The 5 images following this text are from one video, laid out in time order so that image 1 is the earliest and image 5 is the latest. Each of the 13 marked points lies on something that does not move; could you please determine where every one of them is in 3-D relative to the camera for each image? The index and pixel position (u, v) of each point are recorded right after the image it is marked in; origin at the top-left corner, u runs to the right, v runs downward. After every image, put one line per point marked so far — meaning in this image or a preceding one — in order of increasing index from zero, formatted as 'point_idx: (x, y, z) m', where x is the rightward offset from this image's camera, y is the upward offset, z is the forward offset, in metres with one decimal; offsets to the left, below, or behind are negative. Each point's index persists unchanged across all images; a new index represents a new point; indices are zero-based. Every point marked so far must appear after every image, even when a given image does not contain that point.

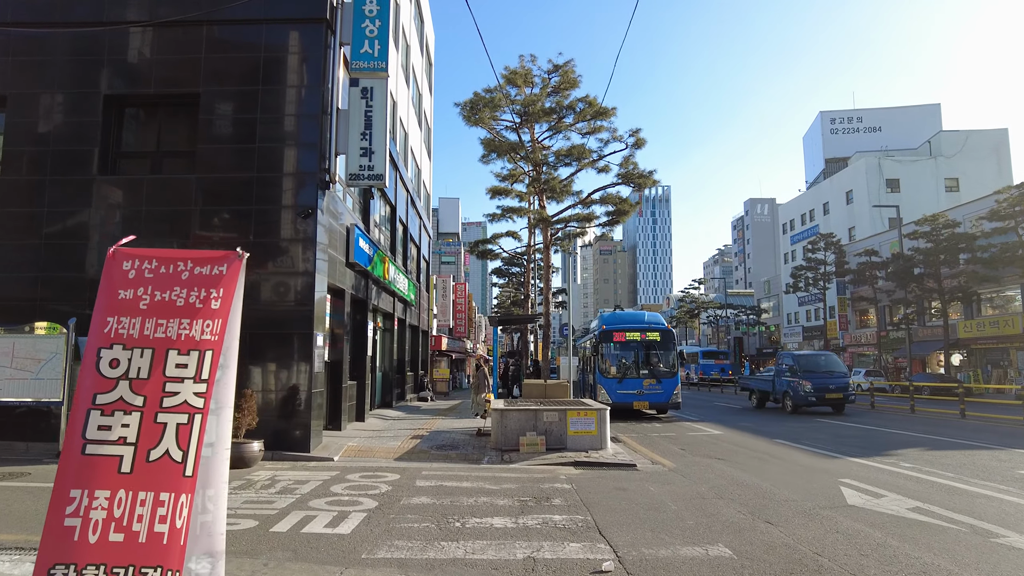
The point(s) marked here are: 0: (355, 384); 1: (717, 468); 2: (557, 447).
0: (-3.8, -2.3, +15.6) m
1: (+3.4, -3.0, +10.7) m
2: (+0.8, -2.9, +11.7) m
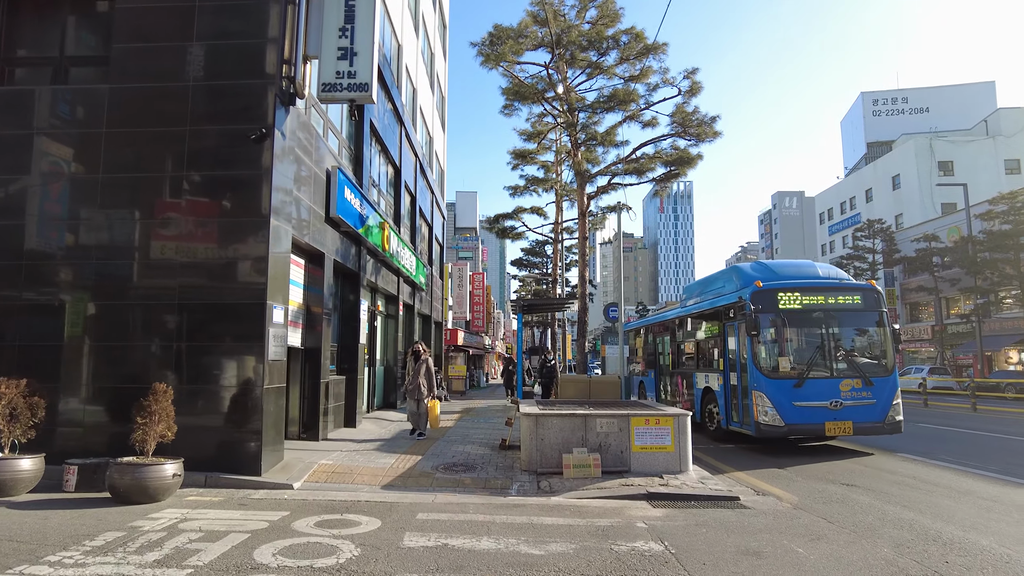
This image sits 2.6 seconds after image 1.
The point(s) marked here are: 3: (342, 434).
0: (-3.2, -1.7, +12.2) m
1: (+3.9, -2.4, +7.1) m
2: (+1.3, -2.3, +8.1) m
3: (-3.0, -2.6, +11.3) m
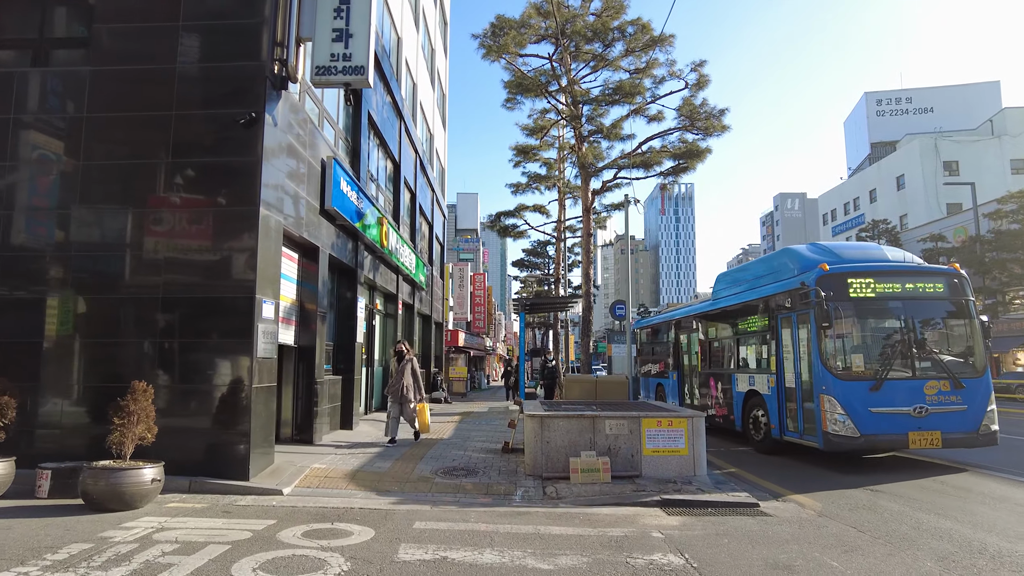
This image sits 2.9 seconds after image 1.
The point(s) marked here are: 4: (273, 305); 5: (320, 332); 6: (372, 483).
0: (-3.1, -1.7, +11.7) m
1: (+4.0, -2.3, +6.6) m
2: (+1.4, -2.2, +7.7) m
3: (-2.9, -2.5, +10.9) m
4: (-3.1, -0.2, +8.3) m
5: (-3.0, -0.7, +10.2) m
6: (-1.6, -2.3, +7.5) m
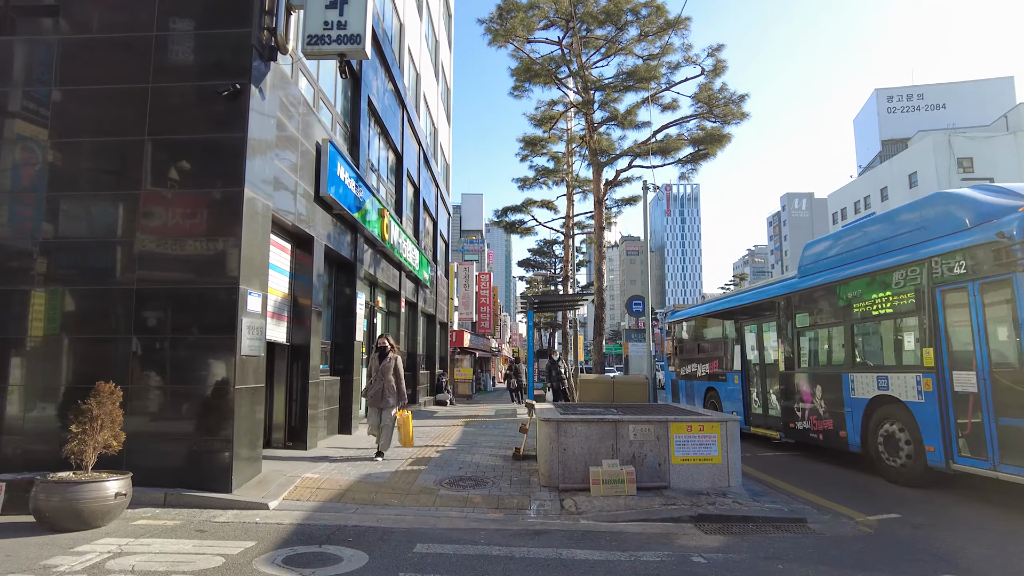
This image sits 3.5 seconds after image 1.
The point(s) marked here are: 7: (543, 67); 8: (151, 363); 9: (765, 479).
0: (-3.0, -1.6, +11.0) m
1: (+4.1, -2.2, +5.8) m
2: (+1.5, -2.1, +6.9) m
3: (-2.8, -2.4, +10.1) m
4: (-2.9, -0.1, +7.6) m
5: (-2.9, -0.6, +9.4) m
6: (-1.5, -2.2, +6.7) m
7: (+0.7, +5.3, +15.5) m
8: (-4.0, -0.8, +7.1) m
9: (+3.3, -2.5, +8.4) m
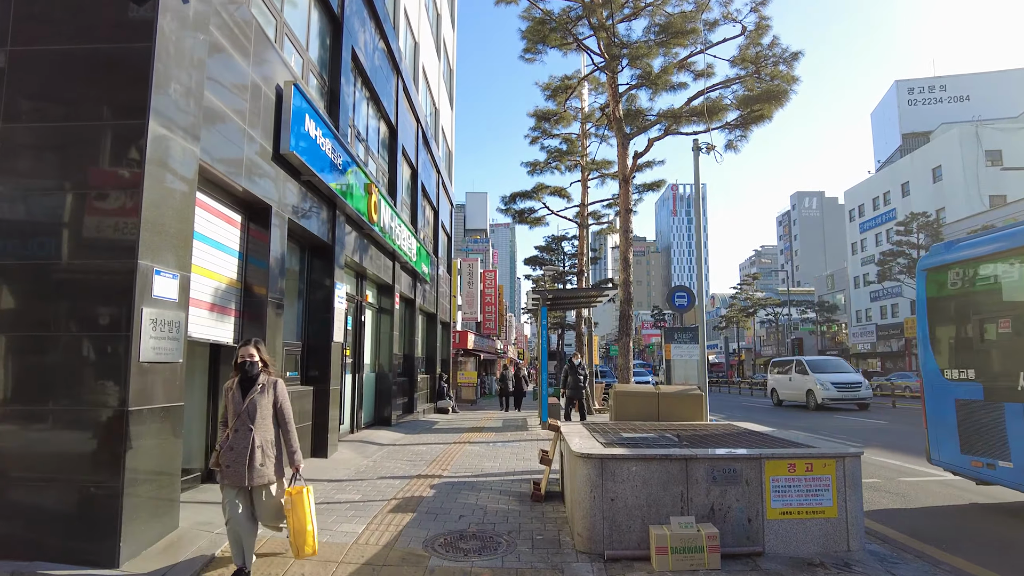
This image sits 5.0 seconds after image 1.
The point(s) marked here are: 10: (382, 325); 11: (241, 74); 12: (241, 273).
0: (-2.8, -1.4, +8.8) m
1: (+4.3, -2.0, +3.6) m
2: (+1.7, -1.9, +4.7) m
3: (-2.6, -2.2, +8.0) m
4: (-2.8, +0.1, +5.4) m
5: (-2.7, -0.4, +7.3) m
6: (-1.3, -2.0, +4.6) m
7: (+1.0, +5.5, +13.3) m
8: (-3.9, -0.6, +5.0) m
9: (+3.5, -2.3, +6.3) m
10: (-2.8, -0.8, +14.1) m
11: (-2.7, +2.1, +6.3) m
12: (-2.9, +0.1, +7.2) m
